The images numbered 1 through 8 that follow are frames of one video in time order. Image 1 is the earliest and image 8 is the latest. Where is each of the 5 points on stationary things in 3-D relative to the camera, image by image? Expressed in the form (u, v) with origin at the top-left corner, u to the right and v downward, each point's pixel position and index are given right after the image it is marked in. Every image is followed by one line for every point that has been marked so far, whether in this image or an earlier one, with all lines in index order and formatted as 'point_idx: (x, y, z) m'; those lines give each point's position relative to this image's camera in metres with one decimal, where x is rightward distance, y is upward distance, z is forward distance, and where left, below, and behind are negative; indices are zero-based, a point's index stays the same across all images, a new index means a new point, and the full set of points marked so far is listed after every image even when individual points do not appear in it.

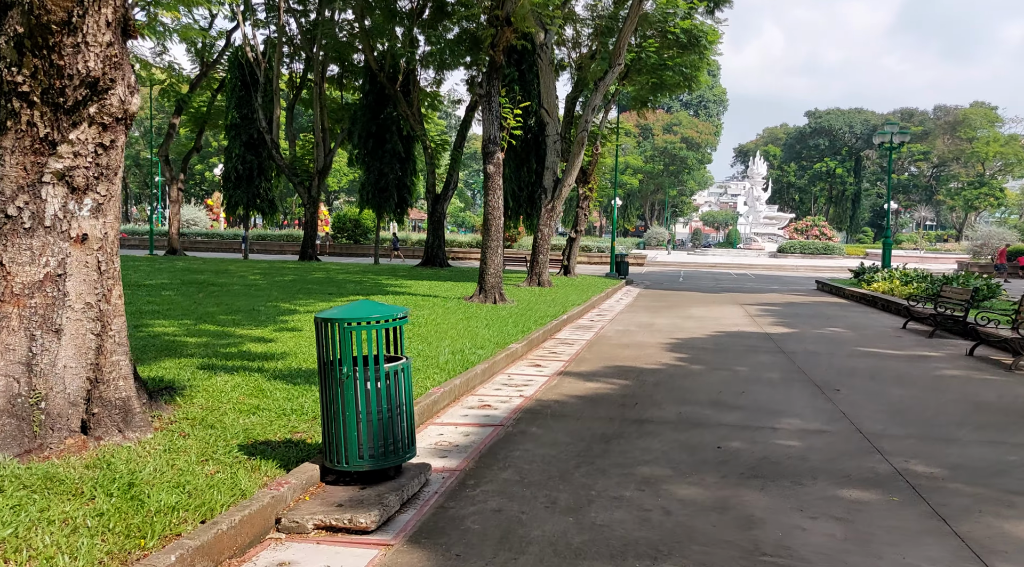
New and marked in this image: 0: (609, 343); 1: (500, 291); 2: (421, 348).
0: (+1.3, -0.8, +11.0) m
1: (-0.2, -0.1, +15.7) m
2: (-1.0, -0.7, +8.8) m
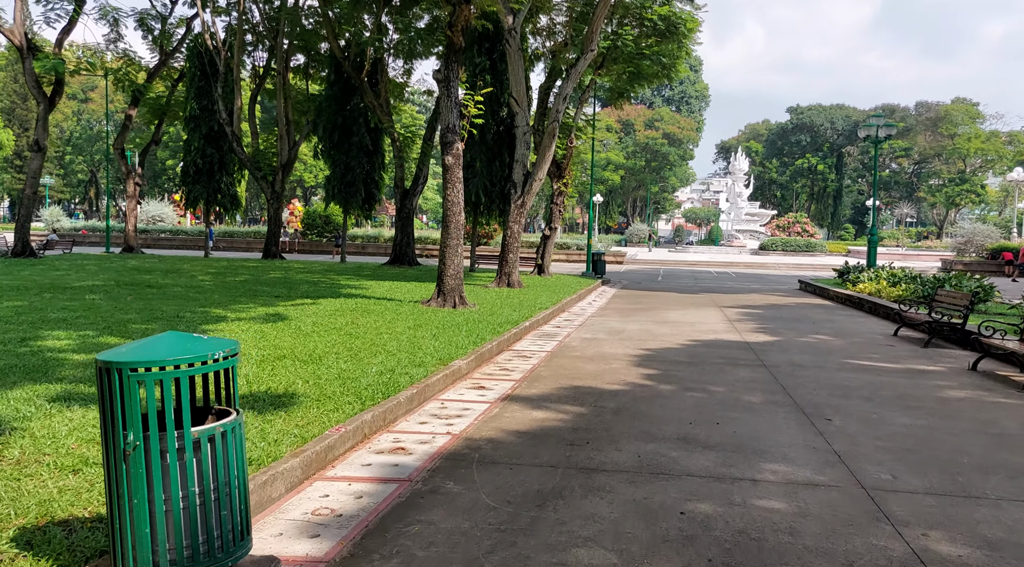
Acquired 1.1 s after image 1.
0: (+0.7, -0.9, +9.8) m
1: (-0.9, -0.2, +14.5) m
2: (-1.6, -0.8, +7.5) m
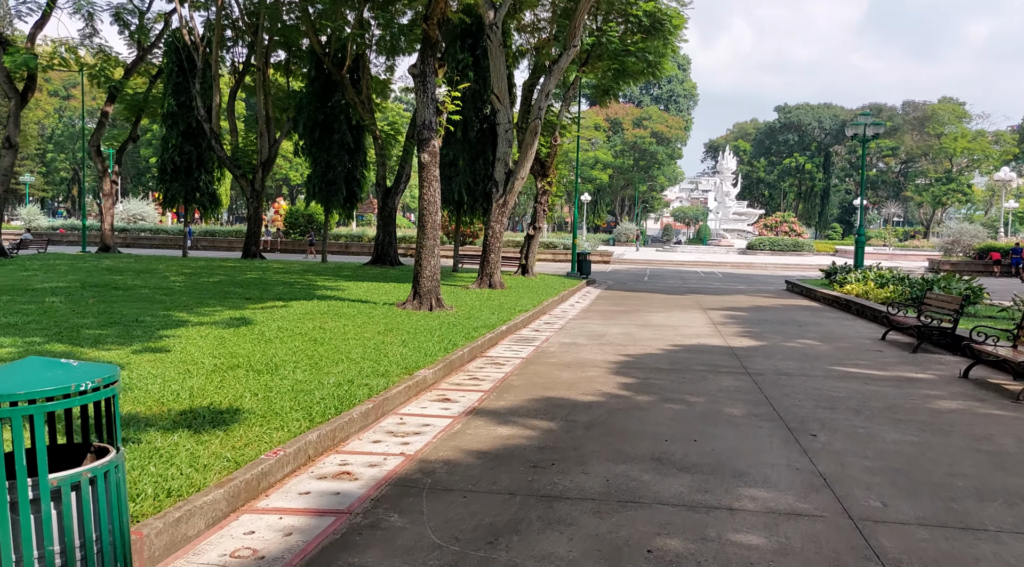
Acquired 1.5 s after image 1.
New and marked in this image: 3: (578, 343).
0: (+0.4, -0.9, +9.3) m
1: (-1.3, -0.2, +14.1) m
2: (-1.8, -0.8, +7.1) m
3: (+0.9, -0.8, +11.1) m
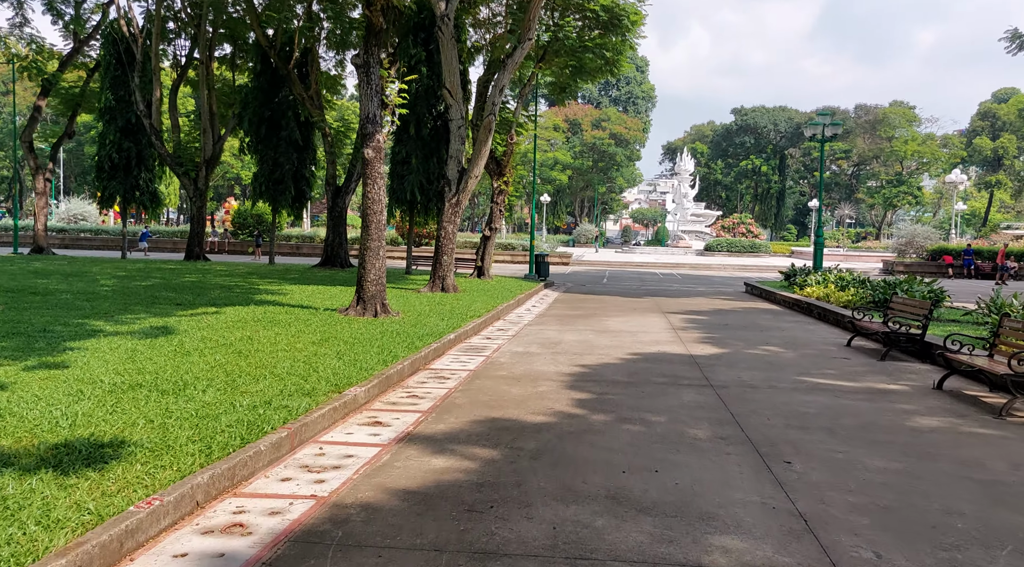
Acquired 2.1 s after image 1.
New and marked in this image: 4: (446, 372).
0: (-0.2, -1.0, +8.6) m
1: (-2.1, -0.3, +13.2) m
2: (-2.3, -0.9, +6.2) m
3: (+0.2, -0.9, +10.4) m
4: (-0.7, -0.9, +8.6) m
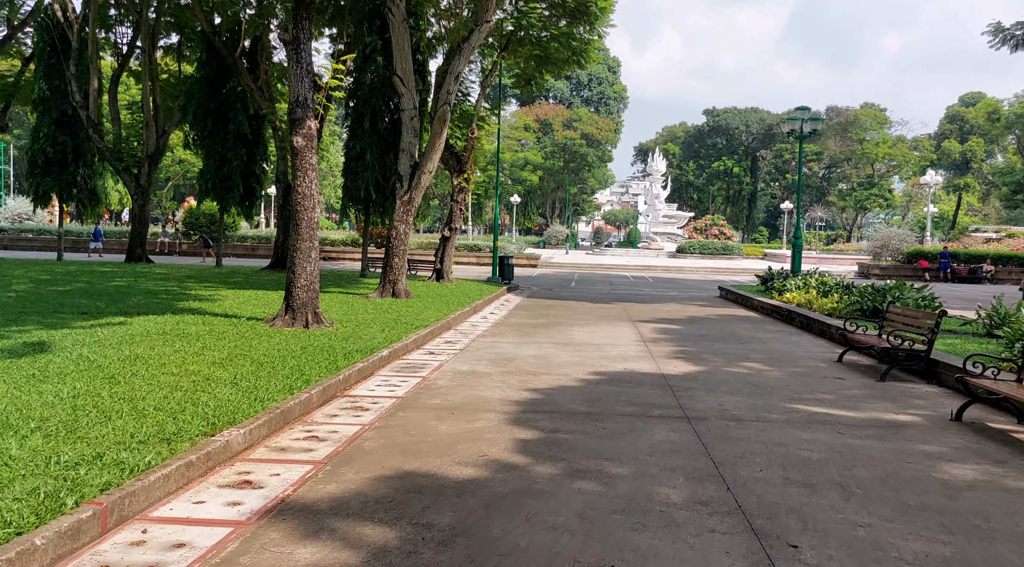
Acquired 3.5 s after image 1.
0: (-0.8, -1.0, +7.1) m
1: (-2.8, -0.4, +11.6) m
2: (-2.8, -1.0, +4.6) m
3: (-0.4, -1.0, +8.9) m
4: (-1.3, -1.0, +7.1) m
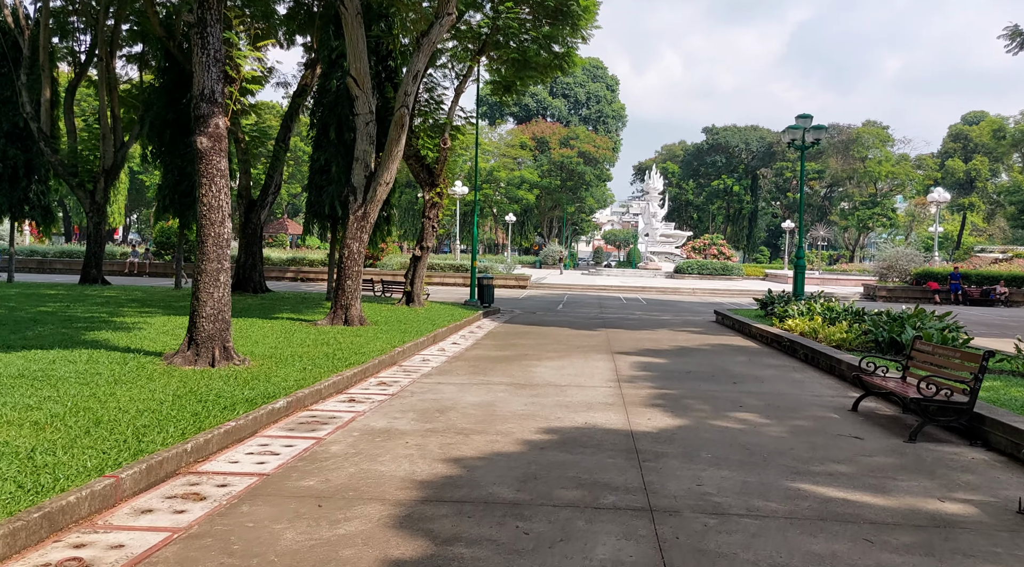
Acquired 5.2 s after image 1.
0: (-1.4, -1.3, +5.2) m
1: (-3.4, -0.7, +9.7) m
2: (-3.4, -1.1, +2.7) m
3: (-1.0, -1.2, +7.0) m
4: (-1.9, -1.3, +5.2) m
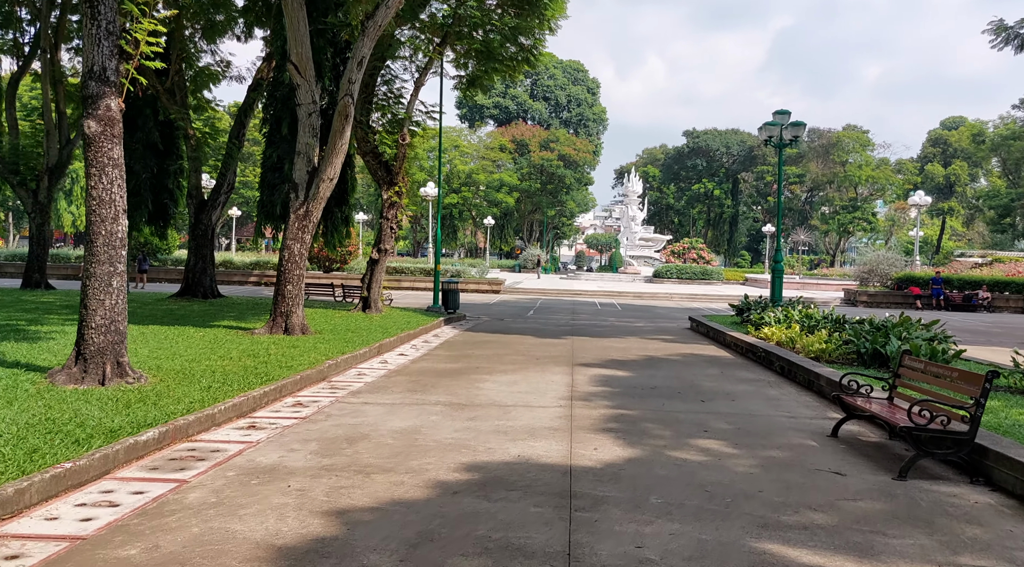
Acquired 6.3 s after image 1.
0: (-2.0, -1.3, +4.0) m
1: (-4.1, -0.8, +8.5) m
2: (-3.9, -1.2, +1.5) m
3: (-1.6, -1.3, +5.8) m
4: (-2.5, -1.3, +4.0) m
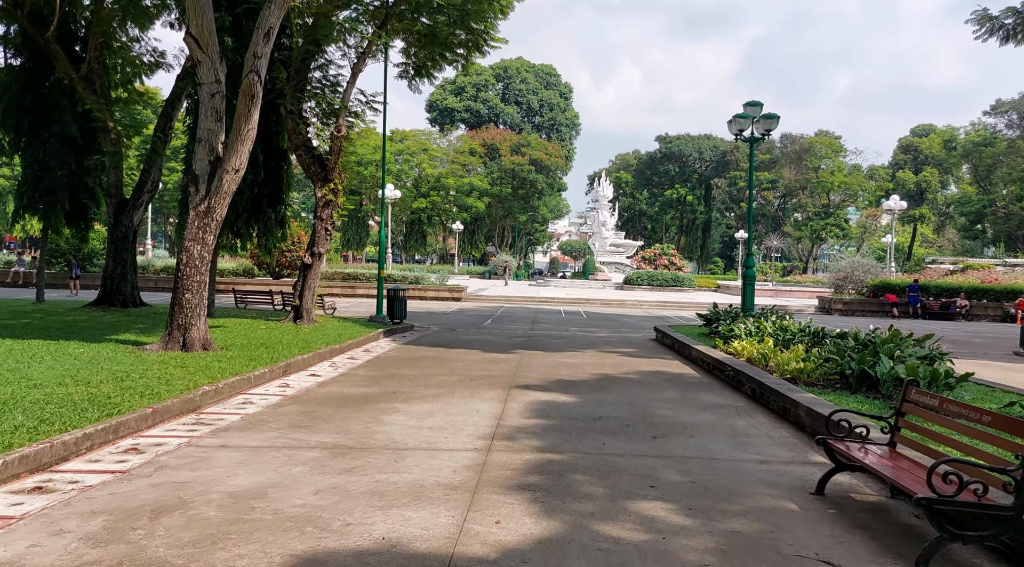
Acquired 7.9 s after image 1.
0: (-2.6, -1.4, +2.1) m
1: (-4.9, -0.8, +6.6) m
2: (-4.5, -1.2, -0.4) m
3: (-2.4, -1.3, +3.9) m
4: (-3.2, -1.3, +2.1) m
